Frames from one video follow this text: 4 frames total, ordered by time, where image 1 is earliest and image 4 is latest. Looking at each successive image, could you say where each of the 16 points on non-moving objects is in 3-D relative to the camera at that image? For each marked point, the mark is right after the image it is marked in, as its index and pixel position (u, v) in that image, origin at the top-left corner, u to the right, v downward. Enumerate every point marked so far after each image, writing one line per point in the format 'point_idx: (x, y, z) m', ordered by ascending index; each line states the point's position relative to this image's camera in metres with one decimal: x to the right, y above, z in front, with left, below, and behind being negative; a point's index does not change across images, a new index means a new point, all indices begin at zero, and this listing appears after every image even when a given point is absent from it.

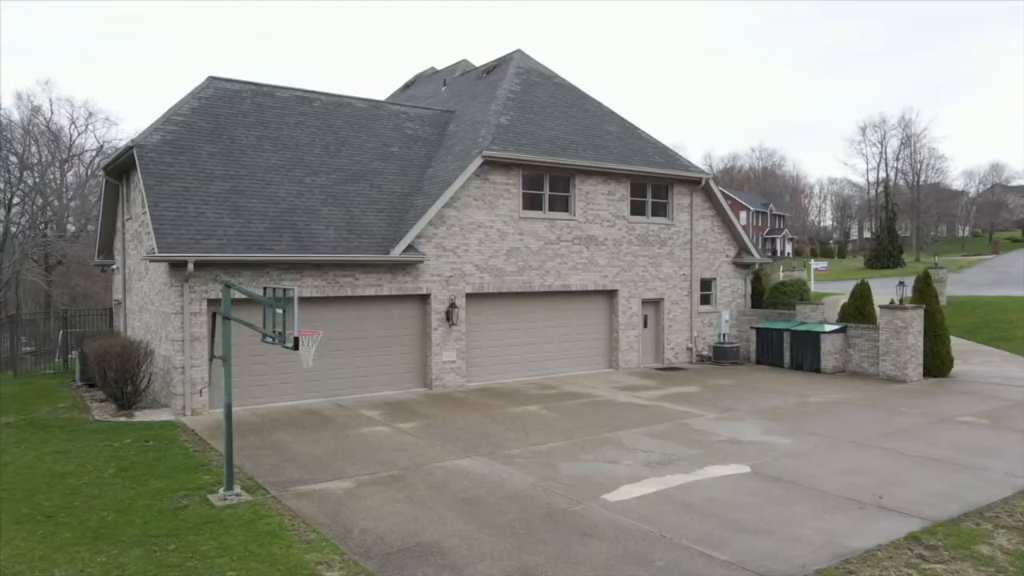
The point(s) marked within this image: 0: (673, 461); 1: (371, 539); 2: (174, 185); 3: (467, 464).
0: (+2.2, -2.4, +10.2) m
1: (-1.4, -2.5, +7.3) m
2: (-6.3, +1.9, +13.8) m
3: (-0.6, -2.4, +10.0) m
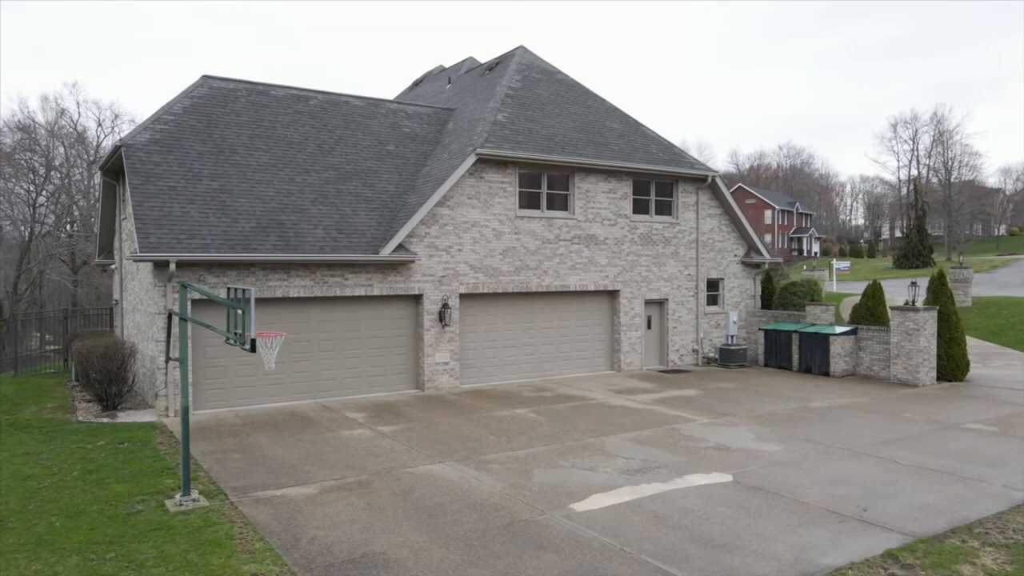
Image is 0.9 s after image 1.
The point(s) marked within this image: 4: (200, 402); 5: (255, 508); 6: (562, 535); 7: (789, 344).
0: (+1.9, -2.4, +9.8) m
1: (-1.9, -2.5, +7.0) m
2: (-6.5, +1.9, +13.7) m
3: (-1.0, -2.4, +9.7) m
4: (-5.7, -2.1, +13.5) m
5: (-2.8, -2.4, +8.1) m
6: (+0.5, -2.5, +7.4) m
7: (+7.3, -1.5, +19.5) m
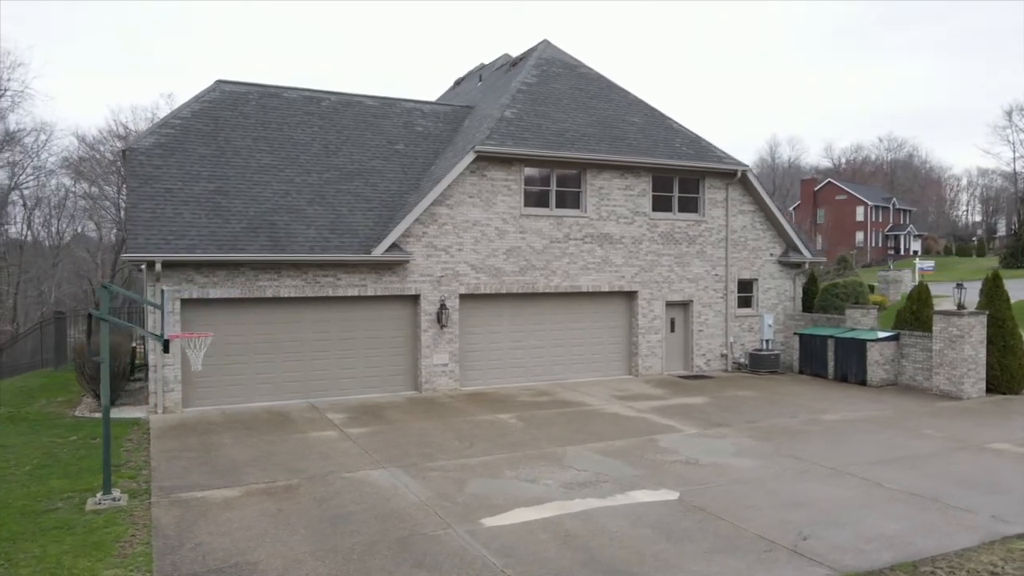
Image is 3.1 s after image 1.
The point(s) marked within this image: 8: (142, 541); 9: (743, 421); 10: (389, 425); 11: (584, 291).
0: (+1.1, -2.4, +9.2) m
1: (-3.0, -2.5, +6.8) m
2: (-6.8, +1.9, +14.0) m
3: (-1.8, -2.4, +9.4) m
4: (-6.0, -2.1, +13.7) m
5: (-3.8, -2.4, +8.1) m
6: (-0.6, -2.5, +7.0) m
7: (+7.7, -1.5, +18.1) m
8: (-3.6, -2.5, +7.2) m
9: (+4.1, -2.3, +13.0) m
10: (-2.1, -2.3, +12.5) m
11: (+1.7, -0.1, +17.4) m
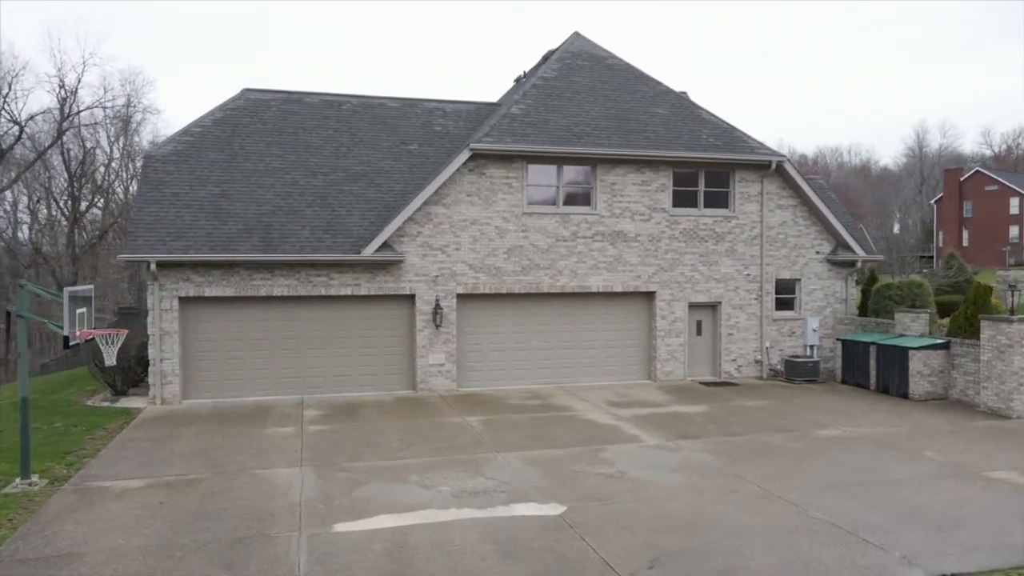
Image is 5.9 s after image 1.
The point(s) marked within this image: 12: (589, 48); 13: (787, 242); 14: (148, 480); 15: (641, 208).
0: (-0.2, -2.4, +8.8) m
1: (-4.6, -2.5, +7.2) m
2: (-7.0, +2.0, +15.0) m
3: (-3.0, -2.4, +9.5) m
4: (-6.3, -2.1, +14.5) m
5: (-5.2, -2.4, +8.6) m
6: (-2.2, -2.5, +6.9) m
7: (+7.9, -1.6, +16.4) m
8: (-5.2, -2.5, +7.6) m
9: (+3.4, -2.4, +12.0) m
10: (-2.7, -2.3, +12.6) m
11: (+1.9, -0.1, +16.7) m
12: (+2.1, +6.3, +19.5) m
13: (+6.7, +1.1, +17.9) m
14: (-4.5, -2.4, +9.2) m
15: (+2.9, +1.8, +16.9) m
